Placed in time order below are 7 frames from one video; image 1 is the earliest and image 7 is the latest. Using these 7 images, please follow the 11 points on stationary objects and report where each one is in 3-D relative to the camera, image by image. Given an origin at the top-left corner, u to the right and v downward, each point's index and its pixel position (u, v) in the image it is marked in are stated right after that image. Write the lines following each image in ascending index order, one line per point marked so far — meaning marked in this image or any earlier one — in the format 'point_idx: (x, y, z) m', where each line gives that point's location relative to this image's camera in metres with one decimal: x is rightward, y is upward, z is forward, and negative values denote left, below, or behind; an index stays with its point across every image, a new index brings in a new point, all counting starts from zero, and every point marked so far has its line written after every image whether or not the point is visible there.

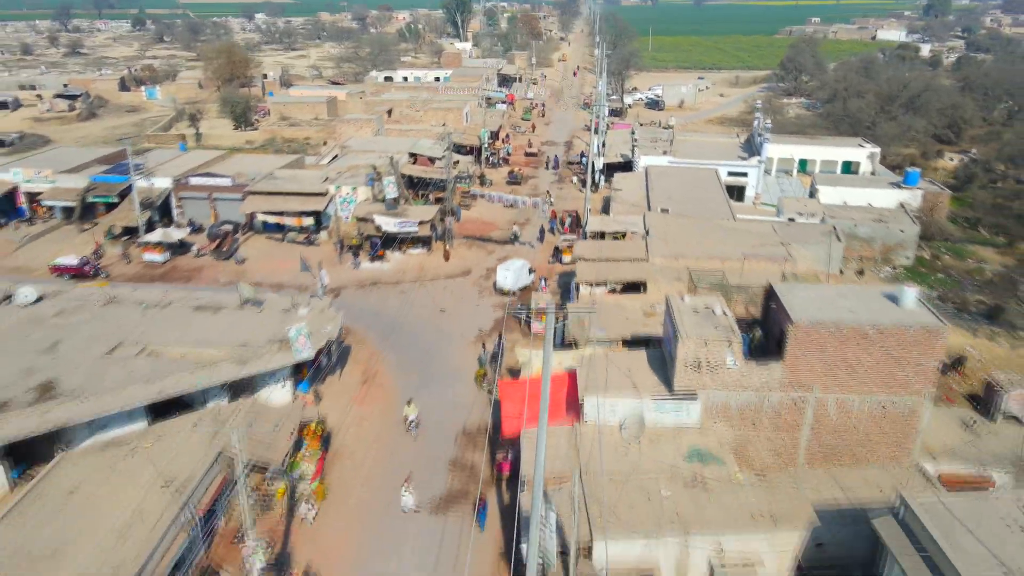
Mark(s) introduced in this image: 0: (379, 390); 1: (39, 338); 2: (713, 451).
0: (-3.5, -2.6, +18.9) m
1: (-11.1, -1.2, +17.1) m
2: (+3.7, -3.0, +13.2) m
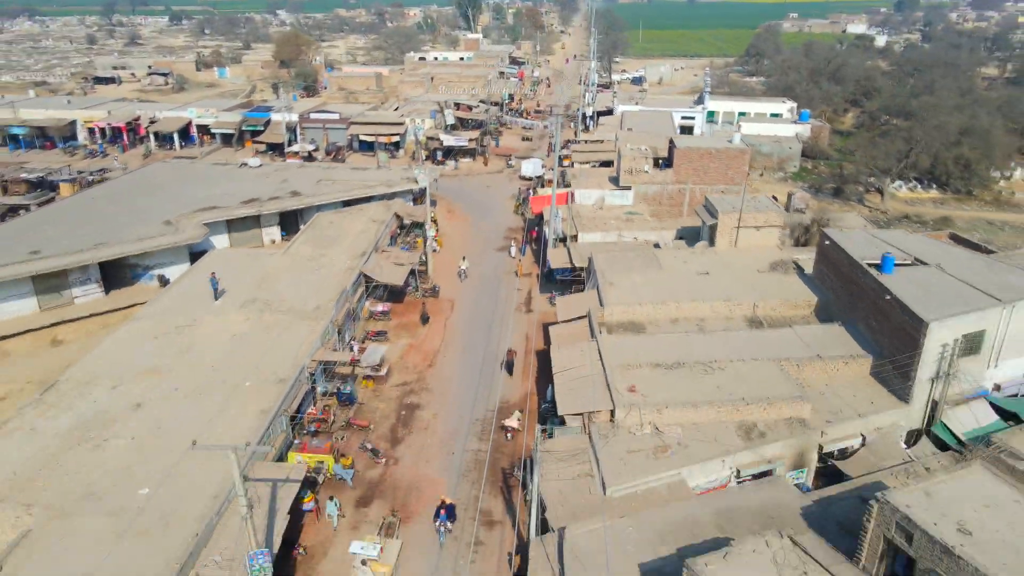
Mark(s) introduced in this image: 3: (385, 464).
0: (-2.5, +3.3, +32.9) m
1: (-10.1, +4.6, +31.1) m
2: (+4.7, +2.8, +27.2) m
3: (-2.8, -3.8, +15.9) m
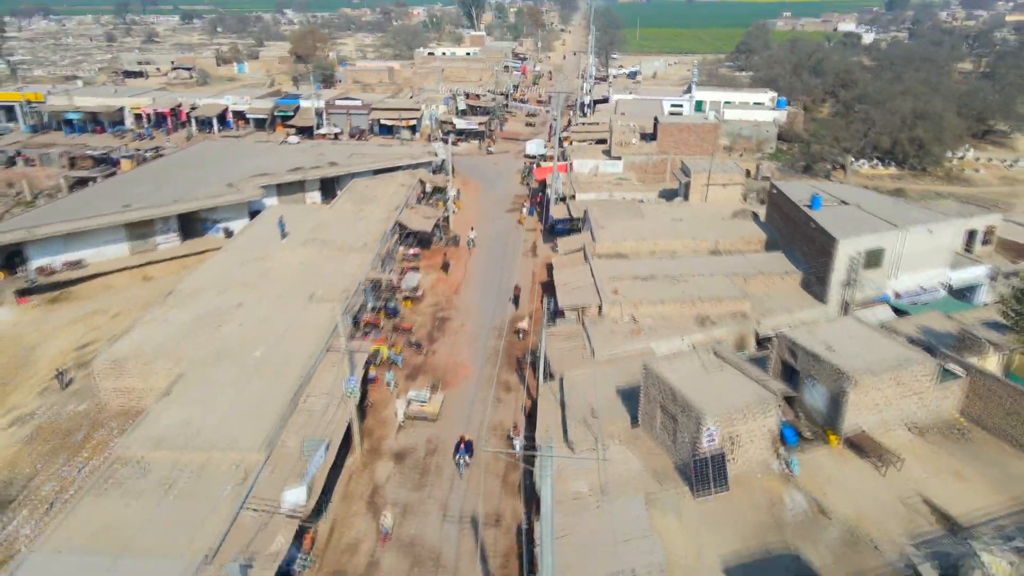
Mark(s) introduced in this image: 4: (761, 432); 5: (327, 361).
0: (-2.1, +5.3, +37.6) m
1: (-9.8, +6.6, +35.8) m
2: (+5.1, +4.8, +32.0) m
3: (-2.4, -1.8, +20.7) m
4: (+4.4, -2.5, +12.8) m
5: (-4.4, -1.7, +17.4) m
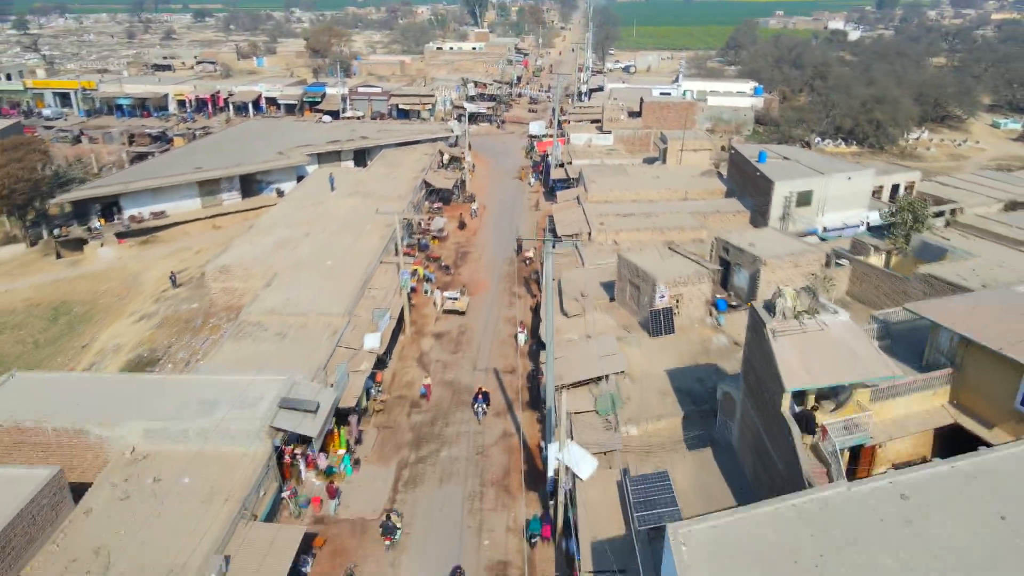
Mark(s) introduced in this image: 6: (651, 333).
0: (-1.8, +7.6, +43.2) m
1: (-9.4, +9.0, +41.4) m
2: (+5.4, +7.2, +37.5) m
3: (-2.1, +0.5, +26.2) m
4: (+4.7, -0.2, +18.4) m
5: (-4.1, +0.6, +23.0) m
6: (+3.4, -1.1, +18.0) m
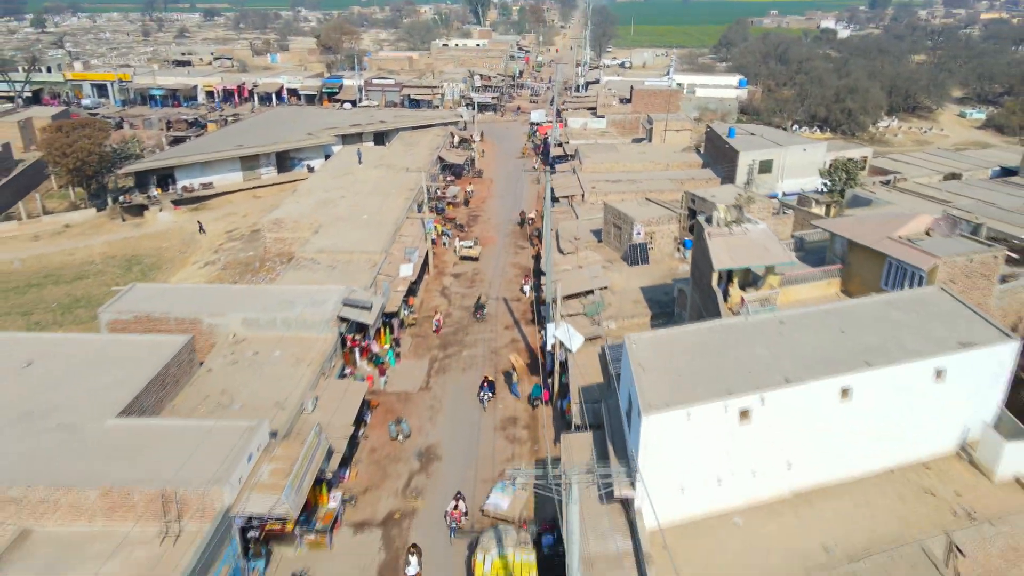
0: (-1.6, +9.5, +47.7) m
1: (-9.2, +10.9, +45.9) m
2: (+5.6, +9.0, +42.0) m
3: (-1.9, +2.4, +30.7) m
4: (+4.9, +1.7, +22.9) m
5: (-3.9, +2.5, +27.5) m
6: (+3.6, +0.8, +22.5) m
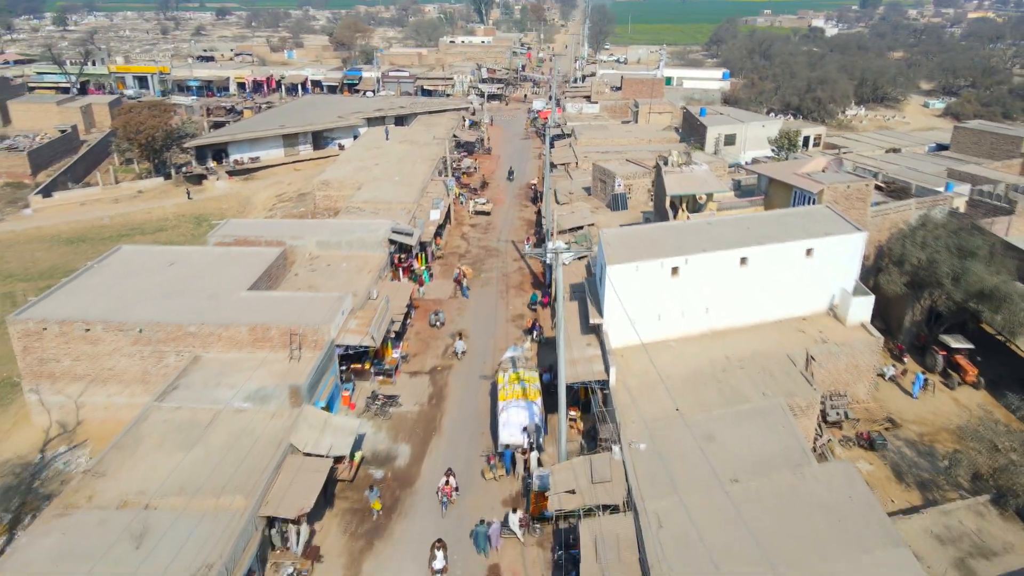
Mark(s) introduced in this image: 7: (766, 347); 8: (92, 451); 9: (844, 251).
0: (-1.3, +11.9, +53.6) m
1: (-8.9, +13.2, +51.8) m
2: (+5.9, +11.4, +47.9) m
3: (-1.6, +4.7, +36.7) m
4: (+5.2, +4.0, +28.8) m
5: (-3.6, +4.9, +33.4) m
6: (+3.9, +3.1, +28.4) m
7: (+6.0, -1.4, +17.2) m
8: (-10.1, -3.9, +17.6) m
9: (+8.2, +0.9, +18.1) m
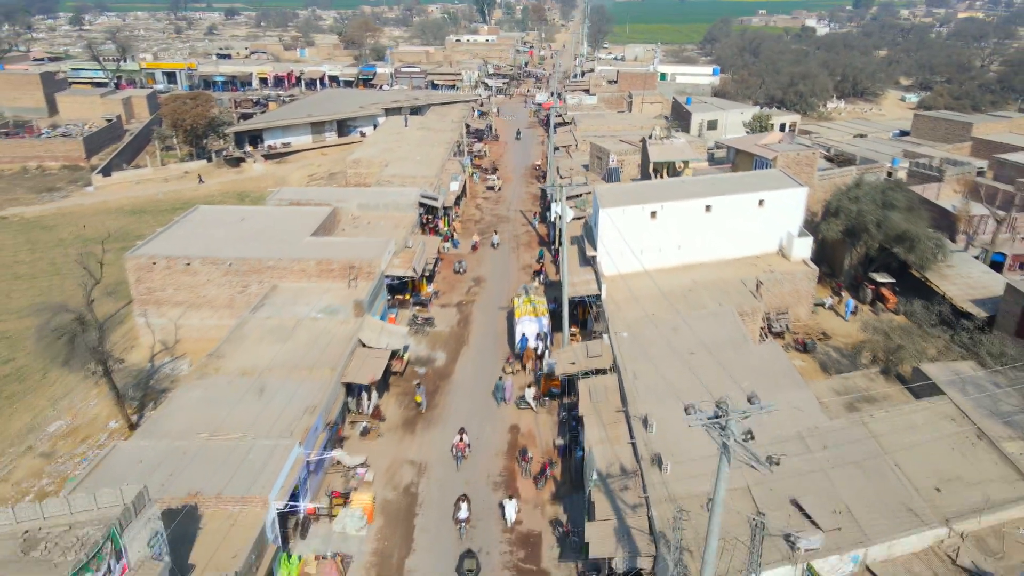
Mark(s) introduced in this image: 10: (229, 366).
0: (-0.9, +13.6, +58.3) m
1: (-8.5, +15.0, +56.5) m
2: (+6.3, +13.1, +52.6) m
3: (-1.3, +6.5, +41.3) m
4: (+5.6, +5.8, +33.5) m
5: (-3.2, +6.6, +38.0) m
6: (+4.3, +4.8, +33.1) m
7: (+6.4, +0.4, +21.9) m
8: (-9.7, -2.2, +22.2) m
9: (+8.6, +2.7, +22.7) m
10: (-7.0, -1.9, +18.0) m
